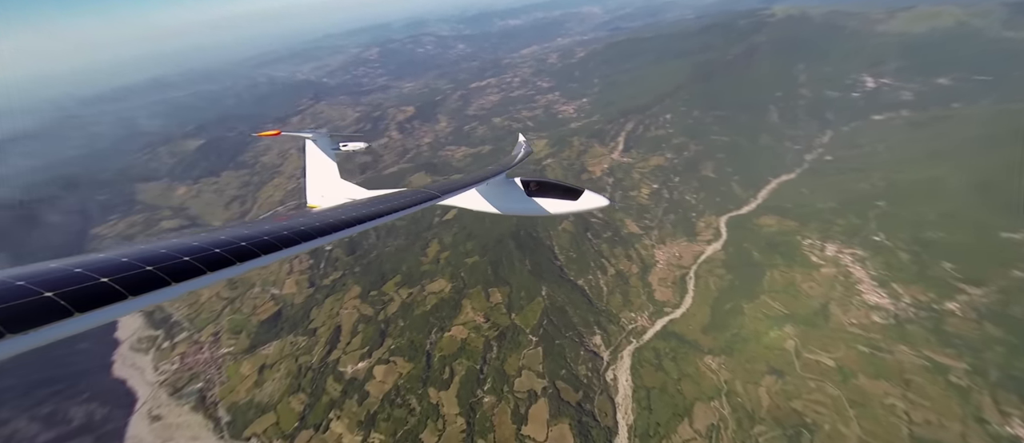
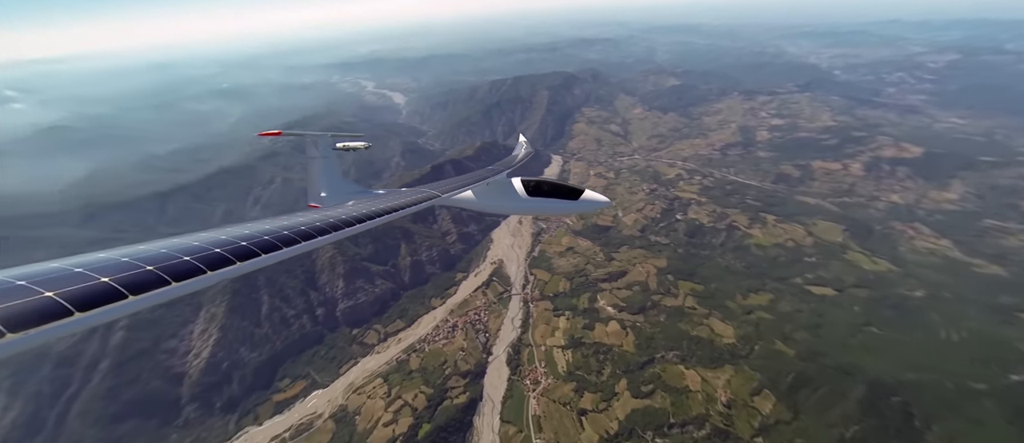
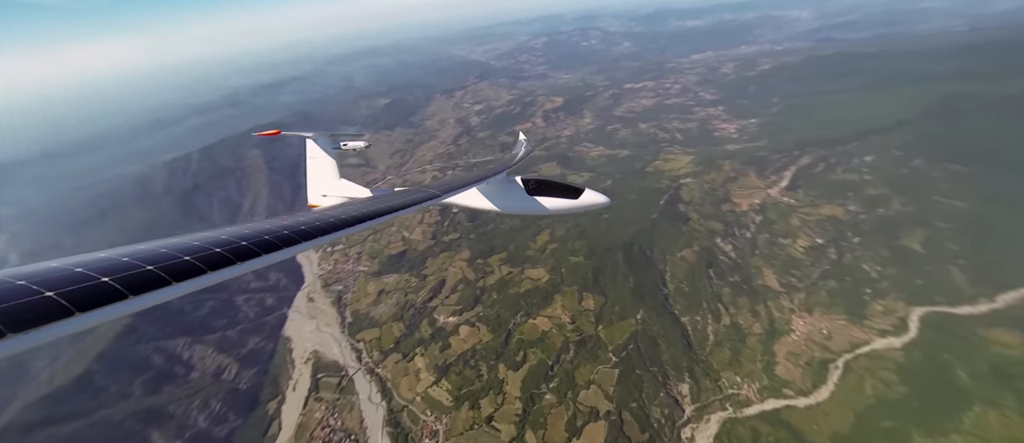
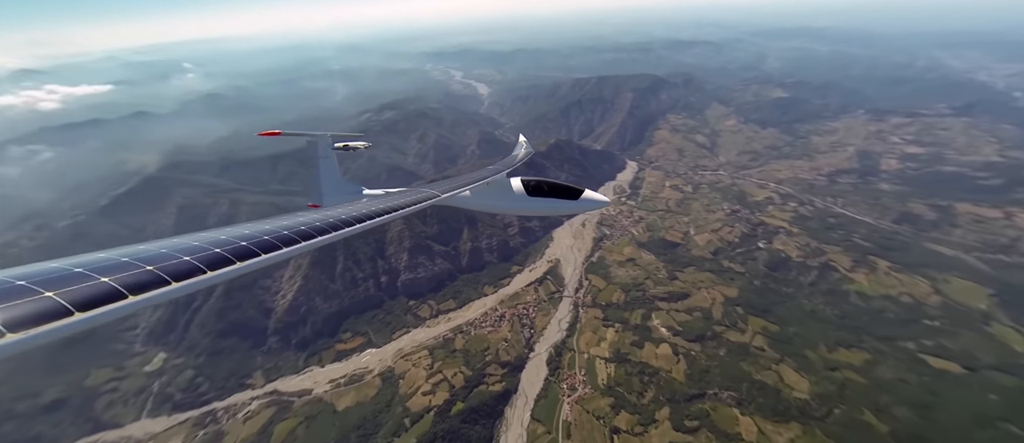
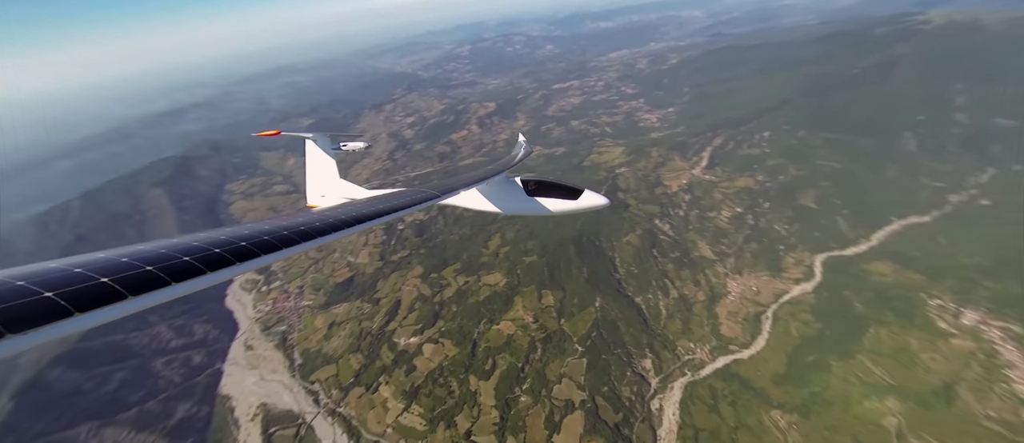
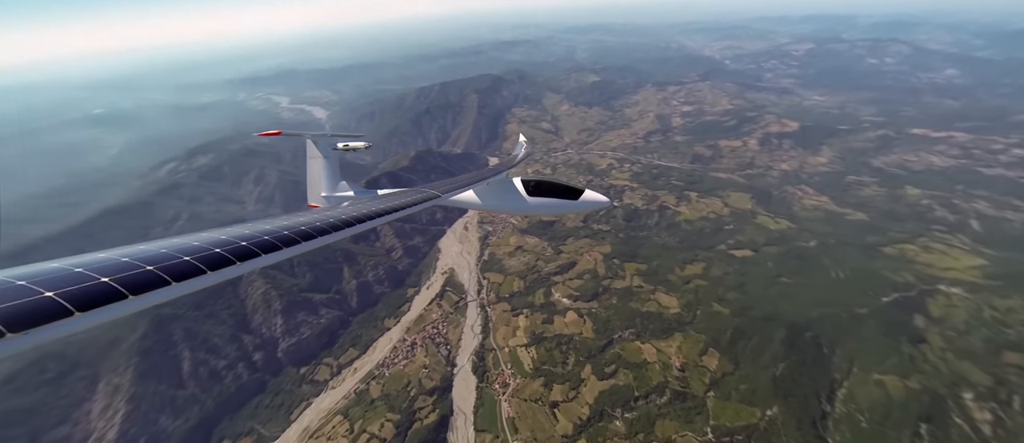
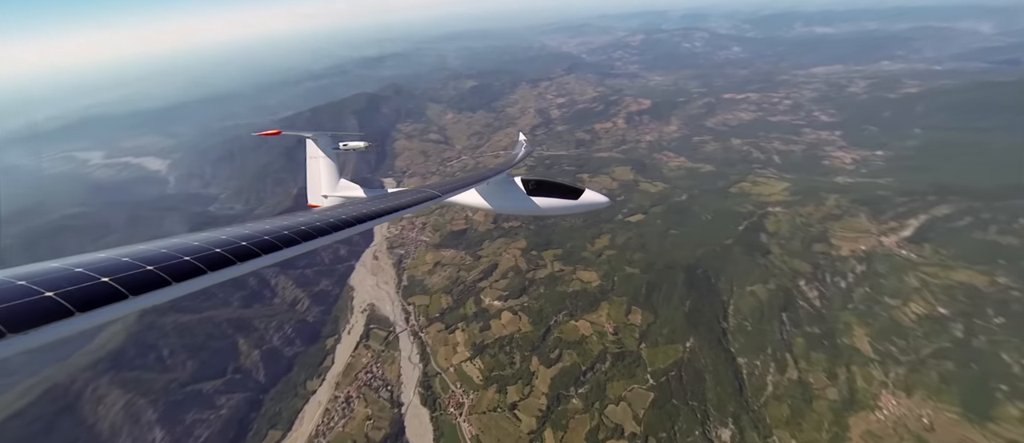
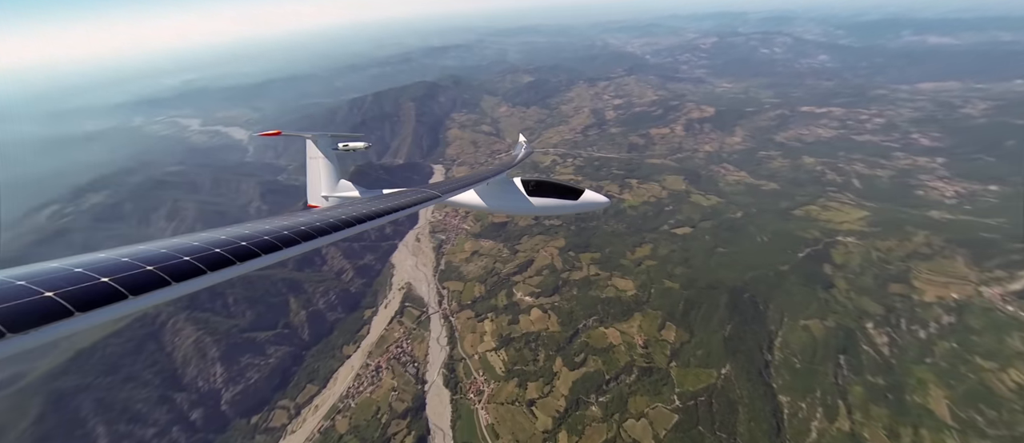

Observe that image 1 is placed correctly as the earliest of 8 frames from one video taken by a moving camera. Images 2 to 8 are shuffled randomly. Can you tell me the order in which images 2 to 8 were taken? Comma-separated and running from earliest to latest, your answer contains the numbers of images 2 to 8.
5, 3, 7, 8, 6, 2, 4
